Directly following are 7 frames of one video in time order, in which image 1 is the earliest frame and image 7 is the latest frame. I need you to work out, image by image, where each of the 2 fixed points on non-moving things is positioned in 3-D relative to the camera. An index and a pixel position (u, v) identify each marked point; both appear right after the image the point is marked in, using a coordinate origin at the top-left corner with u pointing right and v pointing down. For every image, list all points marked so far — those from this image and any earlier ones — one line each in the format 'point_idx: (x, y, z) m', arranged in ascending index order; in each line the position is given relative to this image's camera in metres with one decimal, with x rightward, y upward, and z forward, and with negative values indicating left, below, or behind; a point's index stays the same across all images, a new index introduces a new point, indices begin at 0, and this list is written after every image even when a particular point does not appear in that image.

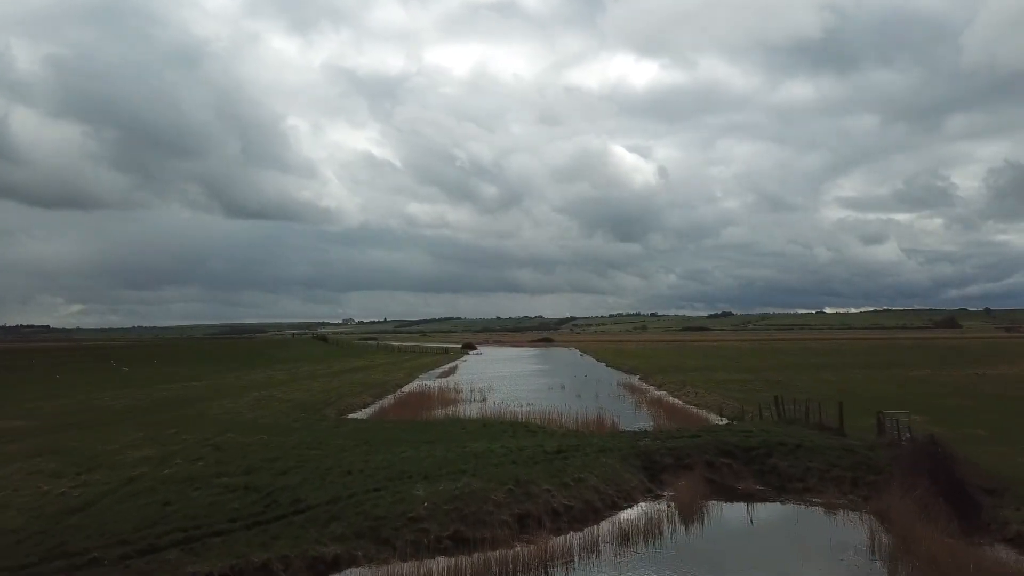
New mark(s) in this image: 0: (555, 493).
0: (+1.1, -5.3, +15.8) m
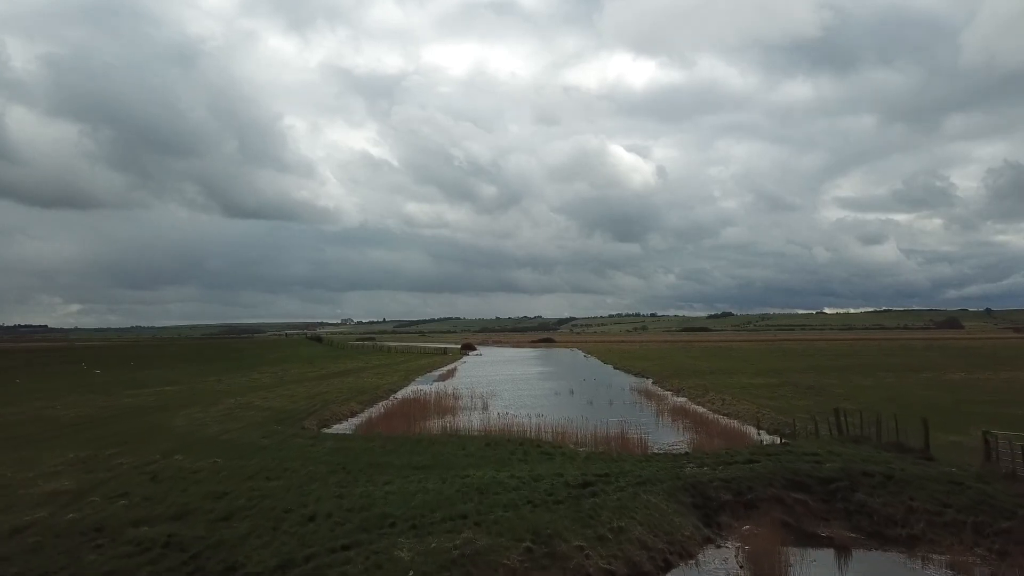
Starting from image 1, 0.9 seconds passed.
0: (+1.5, -5.0, +11.6) m
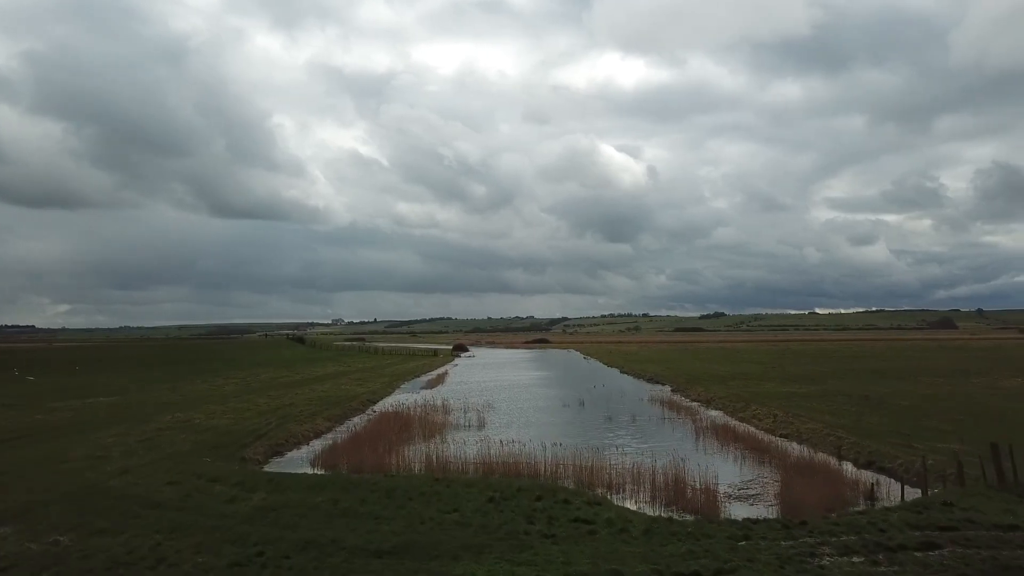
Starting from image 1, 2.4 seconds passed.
0: (+2.0, -4.5, +4.8) m
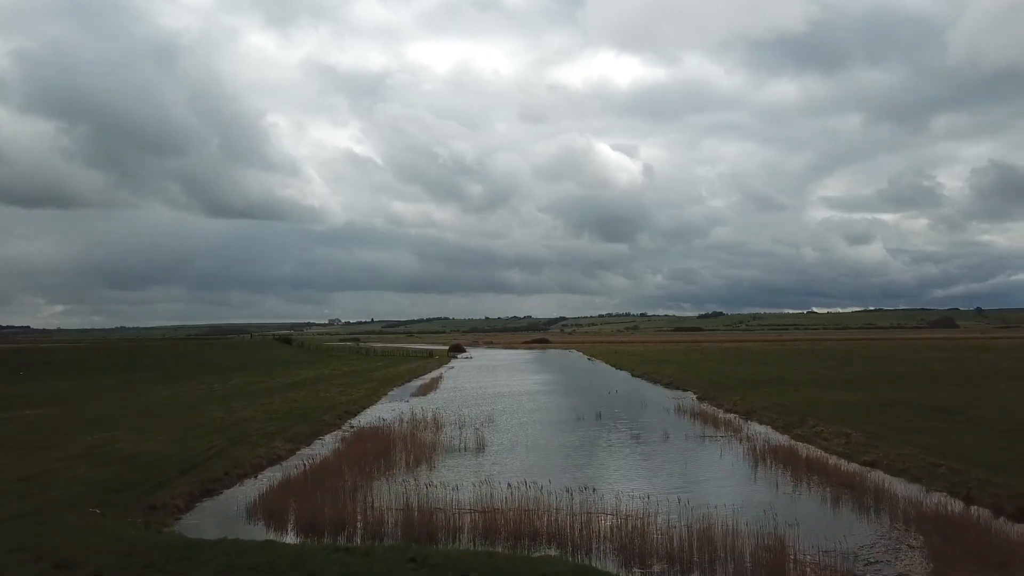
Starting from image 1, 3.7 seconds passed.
0: (+2.3, -4.1, -1.2) m
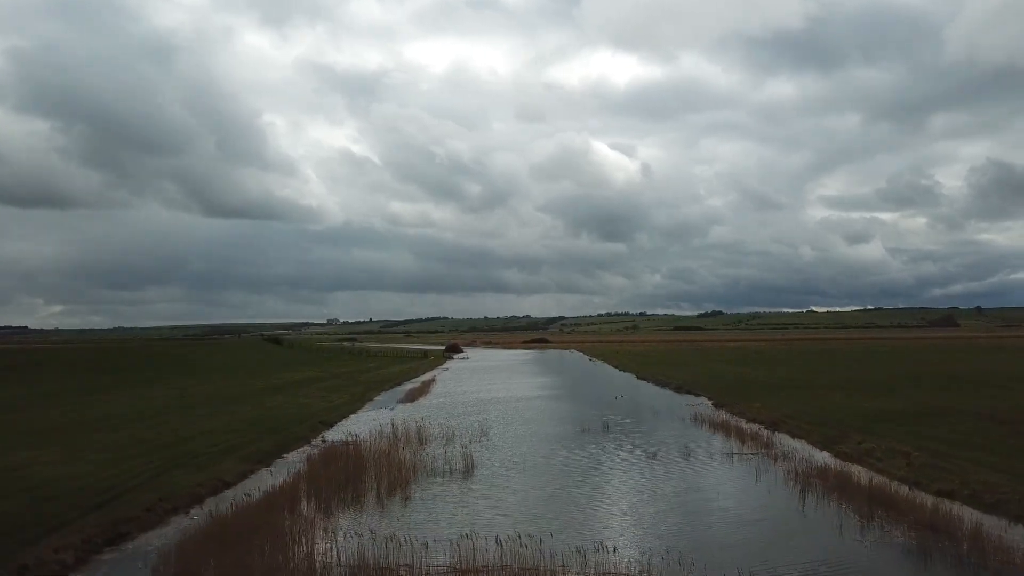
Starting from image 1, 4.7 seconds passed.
0: (+2.2, -3.8, -5.0) m
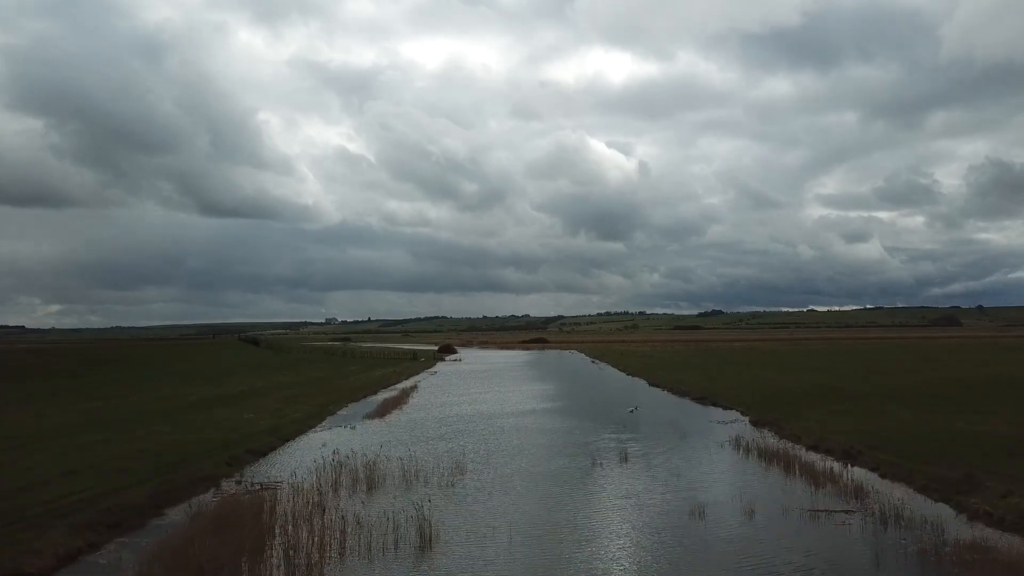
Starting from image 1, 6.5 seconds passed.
0: (+1.9, -3.4, -12.2) m
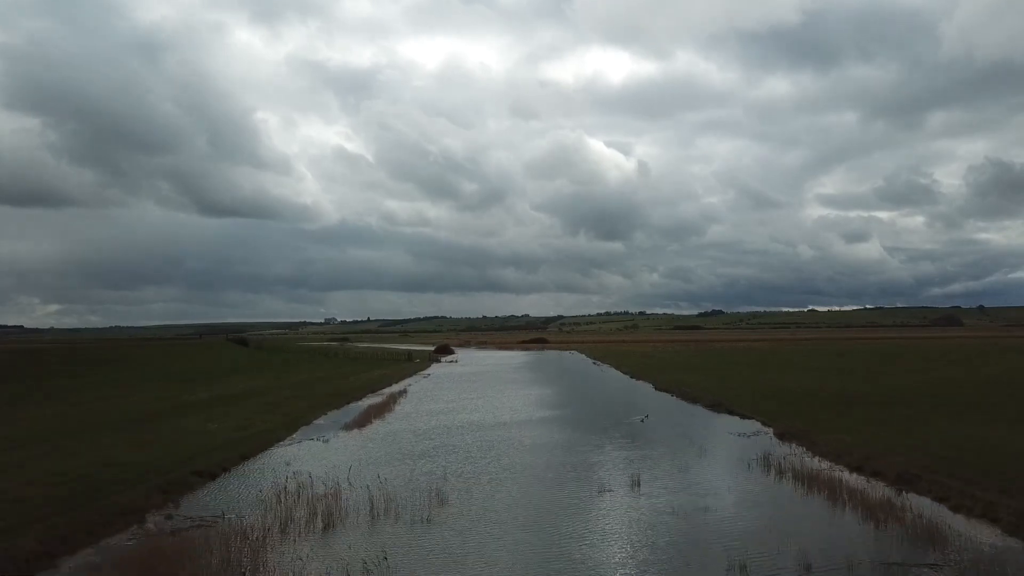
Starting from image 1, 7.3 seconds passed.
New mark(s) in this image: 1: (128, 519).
0: (+1.6, -3.2, -15.6) m
1: (-9.7, -5.7, +14.5) m
